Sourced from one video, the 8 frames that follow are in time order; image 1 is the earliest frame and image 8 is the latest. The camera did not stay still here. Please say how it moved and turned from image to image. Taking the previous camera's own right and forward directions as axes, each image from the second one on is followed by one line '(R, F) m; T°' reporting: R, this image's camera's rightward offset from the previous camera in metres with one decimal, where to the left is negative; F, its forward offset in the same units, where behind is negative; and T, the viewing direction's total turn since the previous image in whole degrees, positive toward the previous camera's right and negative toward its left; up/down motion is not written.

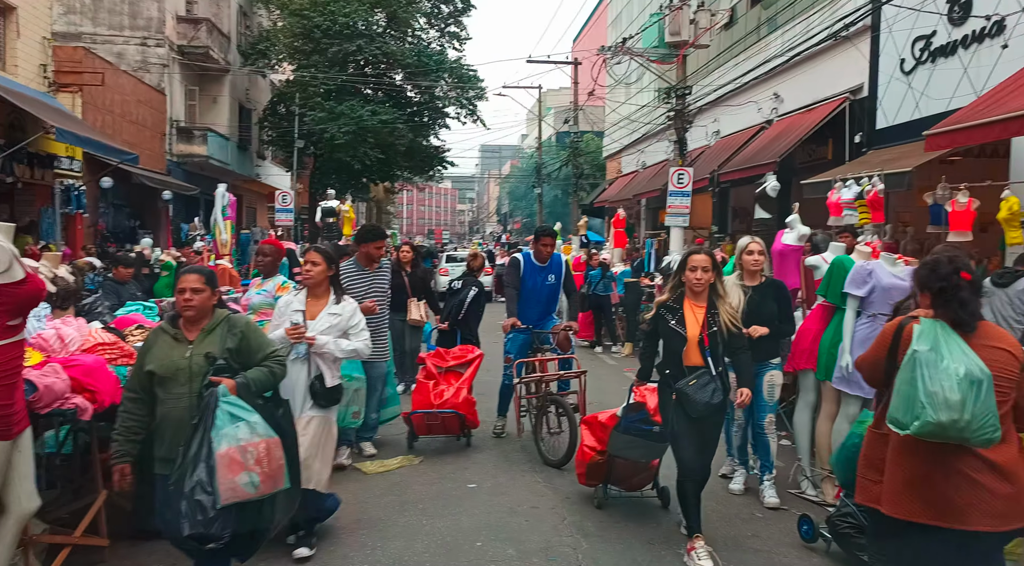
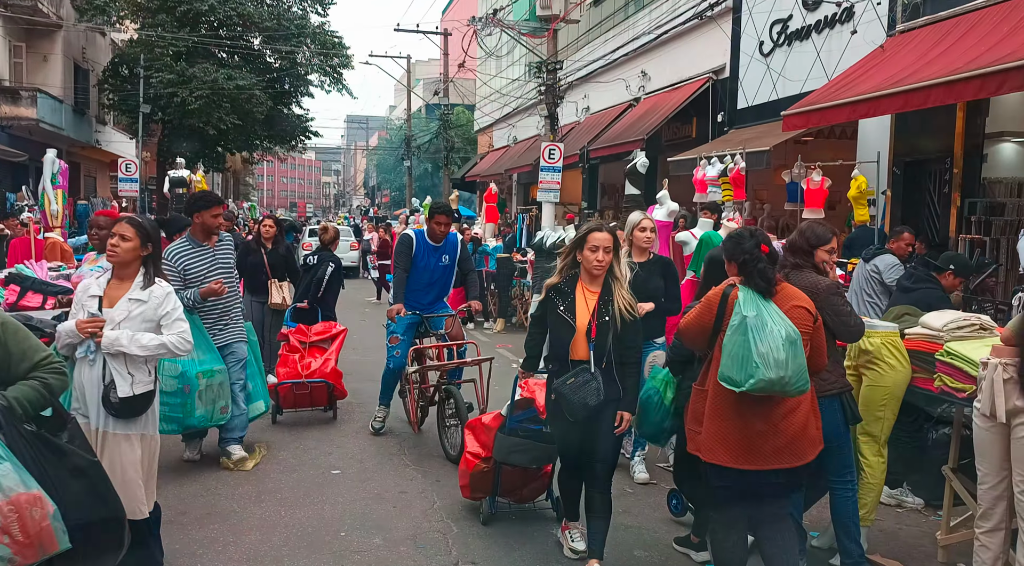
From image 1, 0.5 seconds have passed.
(0.0, +0.4) m; +9°
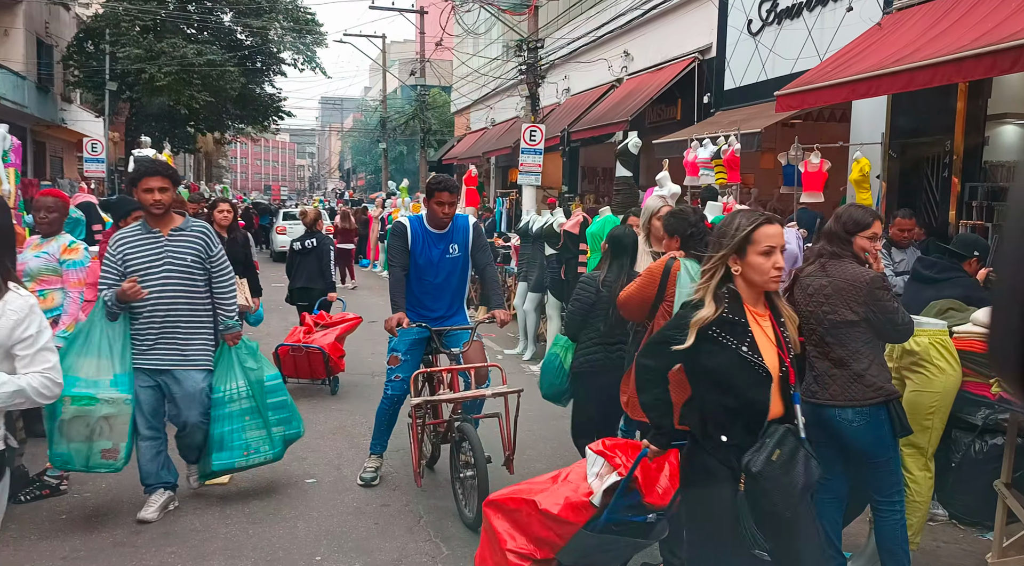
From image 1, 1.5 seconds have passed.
(-0.1, +0.5) m; +2°
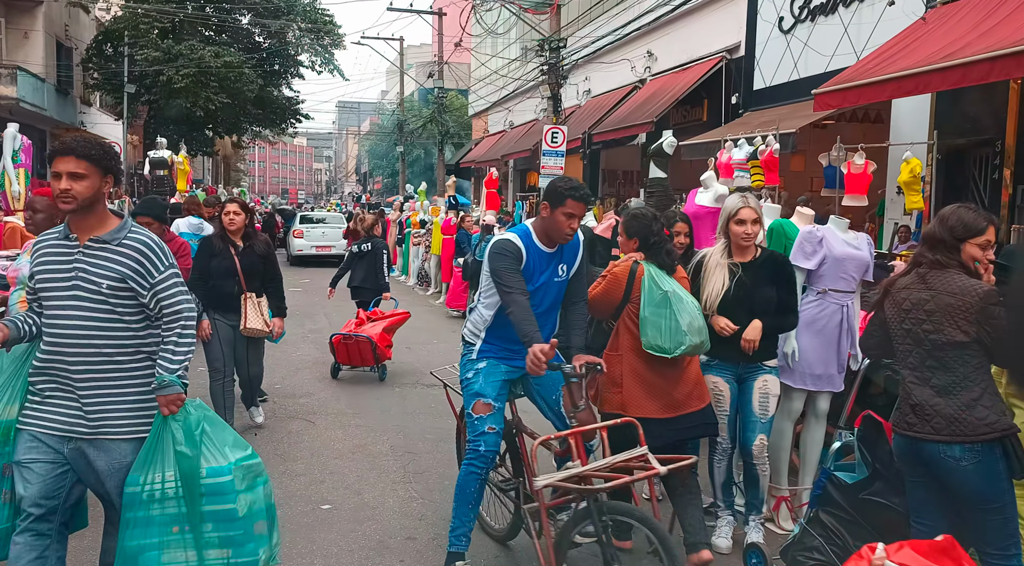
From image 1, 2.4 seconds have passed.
(-0.1, +0.4) m; -1°
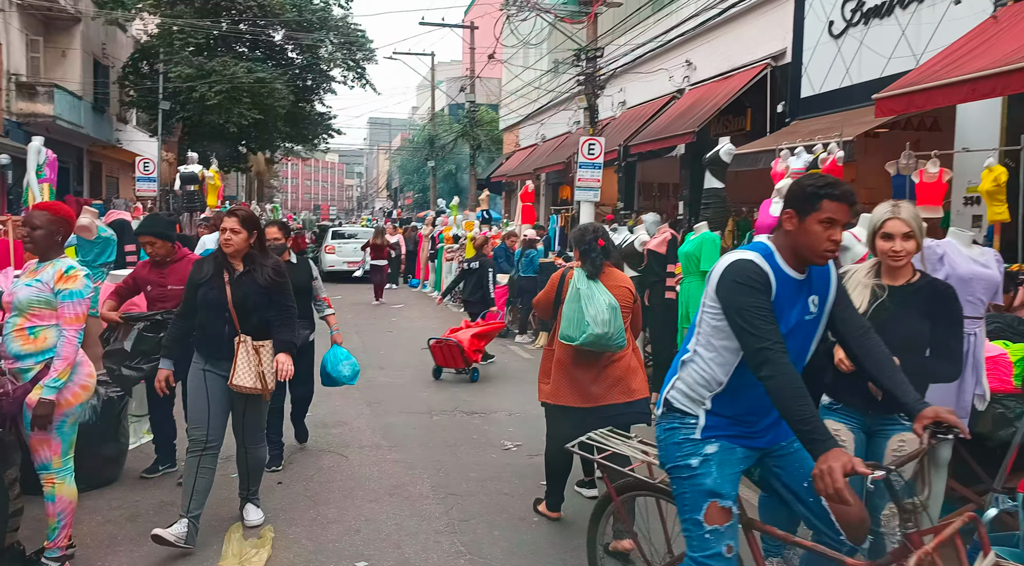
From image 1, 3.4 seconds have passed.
(-0.2, +0.6) m; -2°
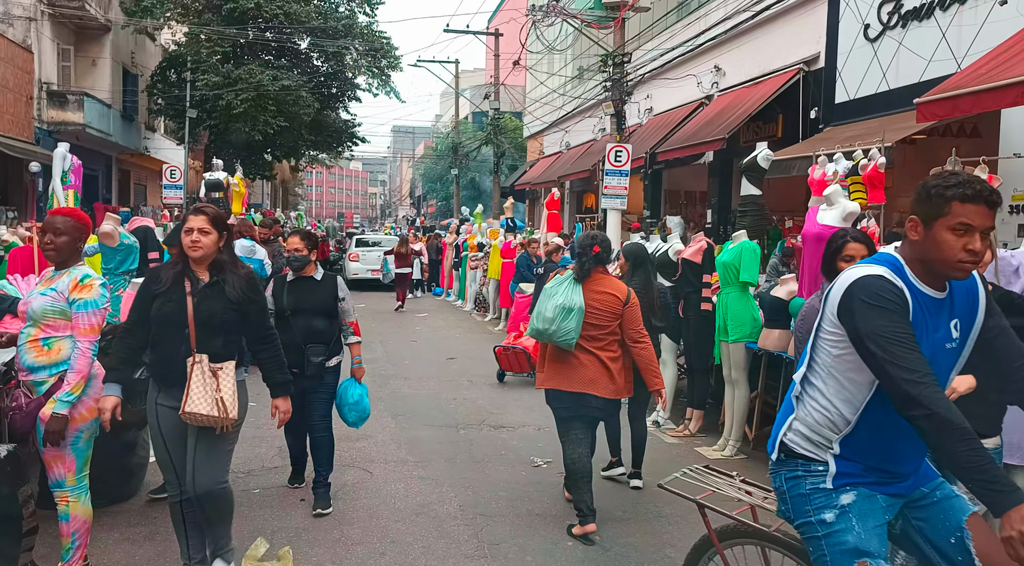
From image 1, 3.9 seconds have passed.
(-0.1, +0.2) m; -2°
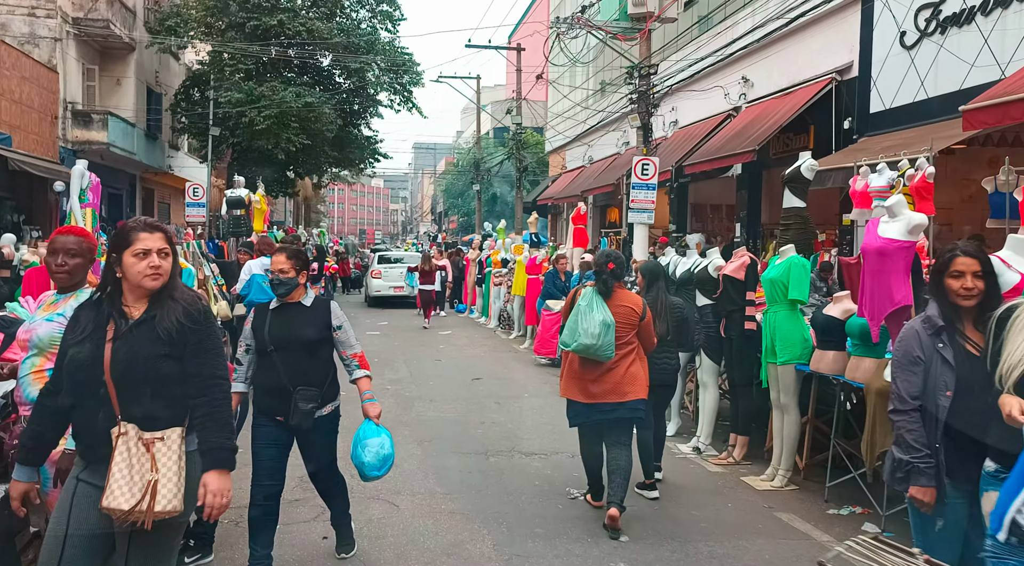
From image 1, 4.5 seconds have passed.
(-0.1, +0.4) m; -1°
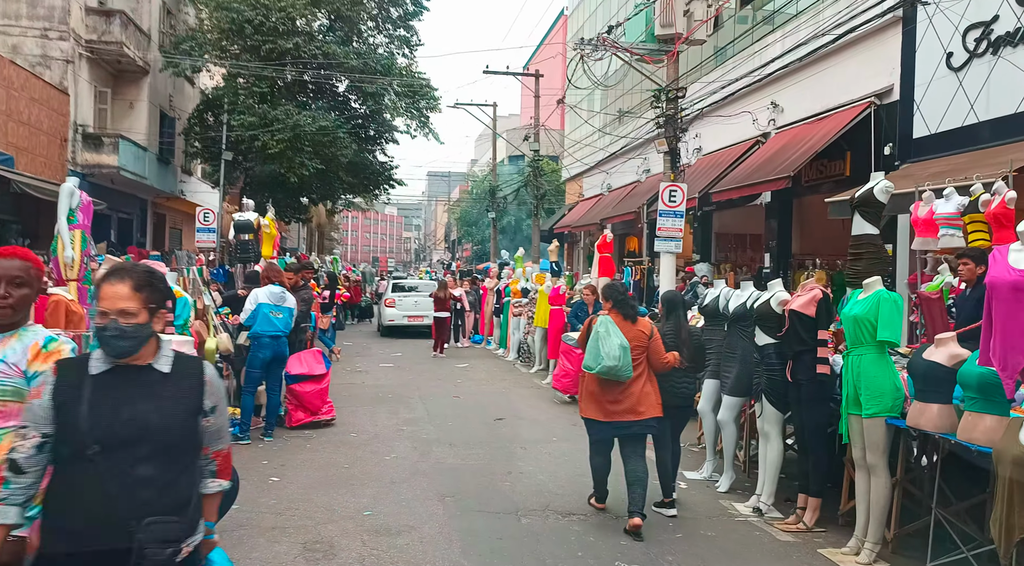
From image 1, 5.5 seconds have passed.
(-0.2, +0.8) m; -1°
